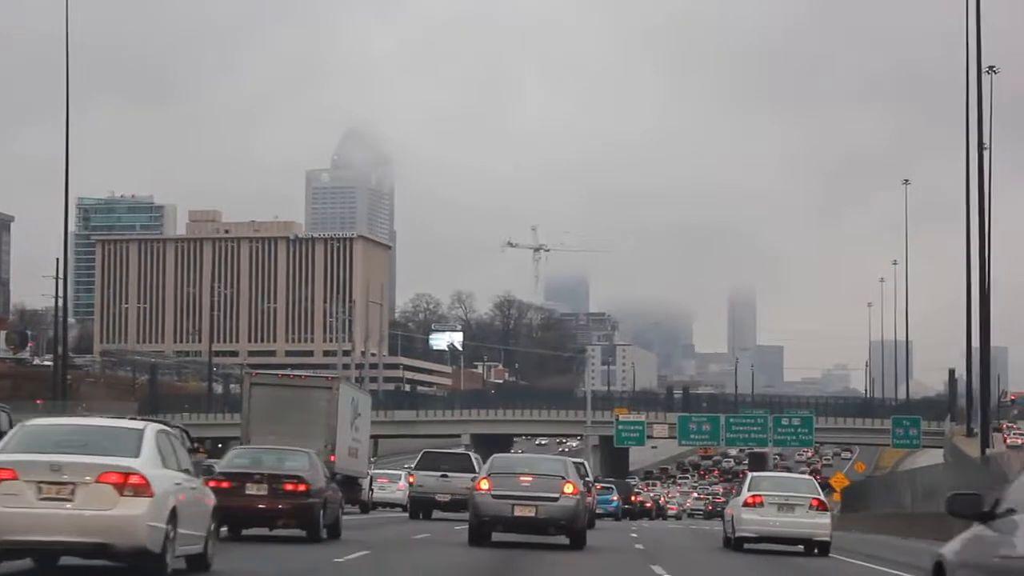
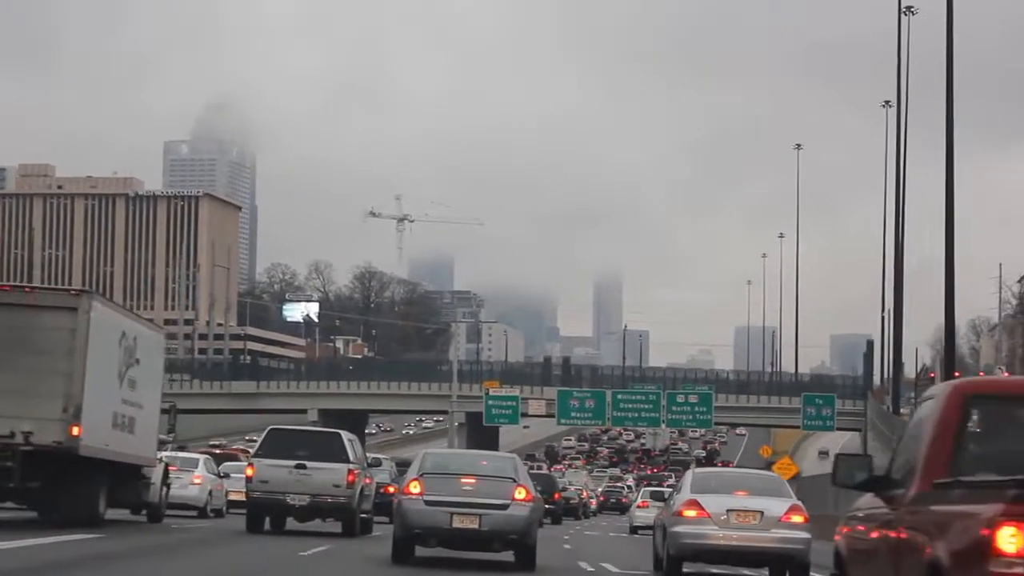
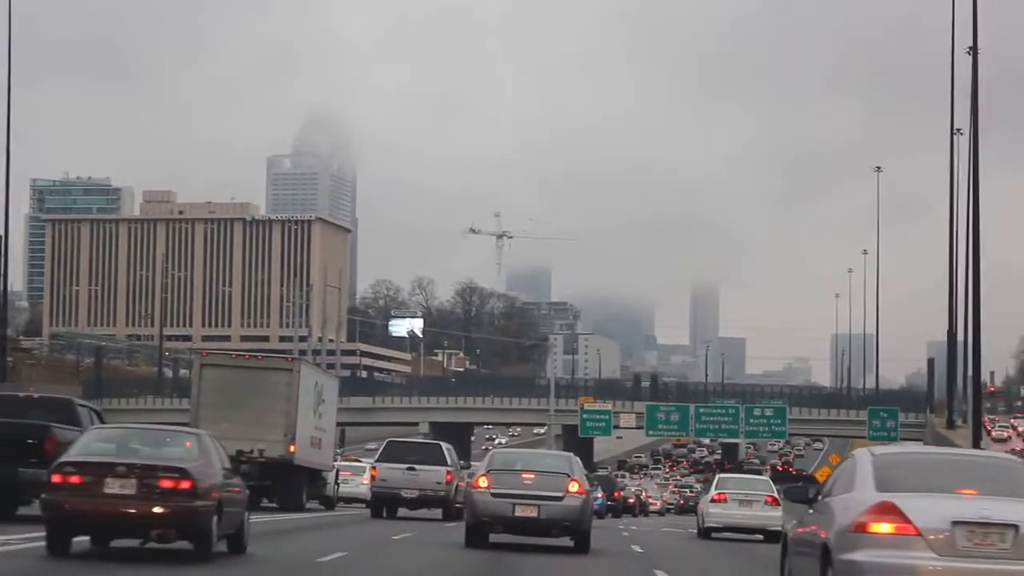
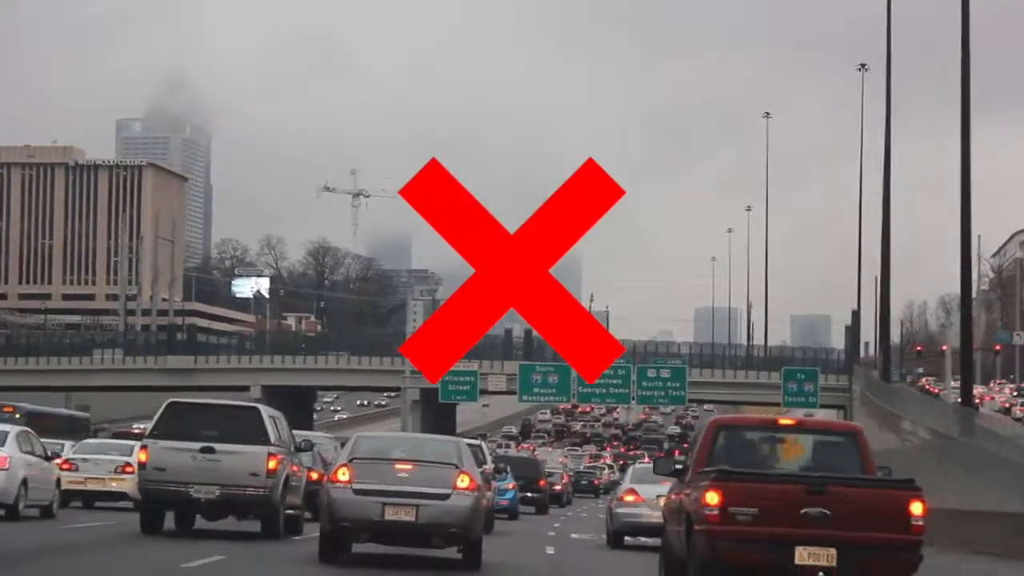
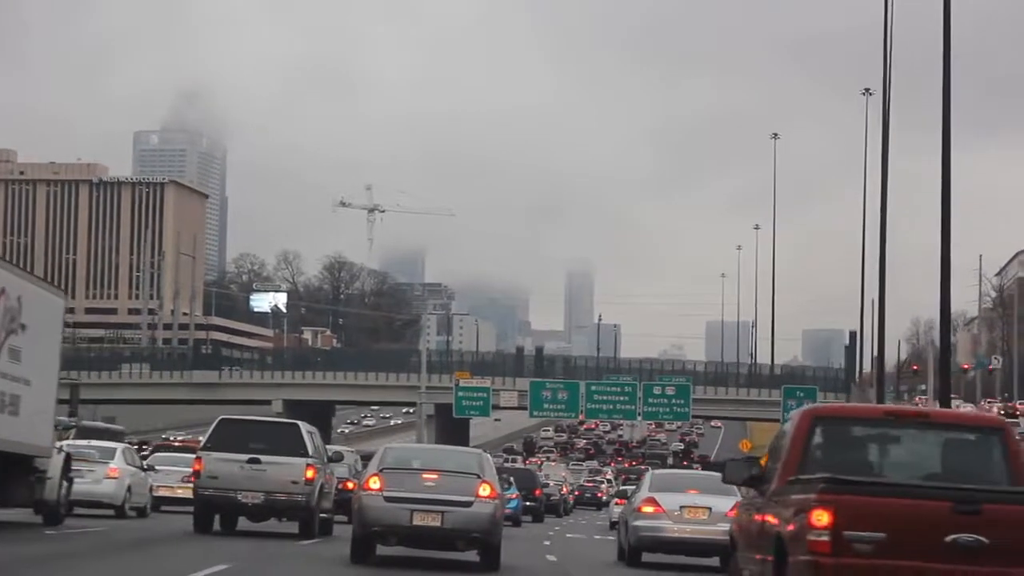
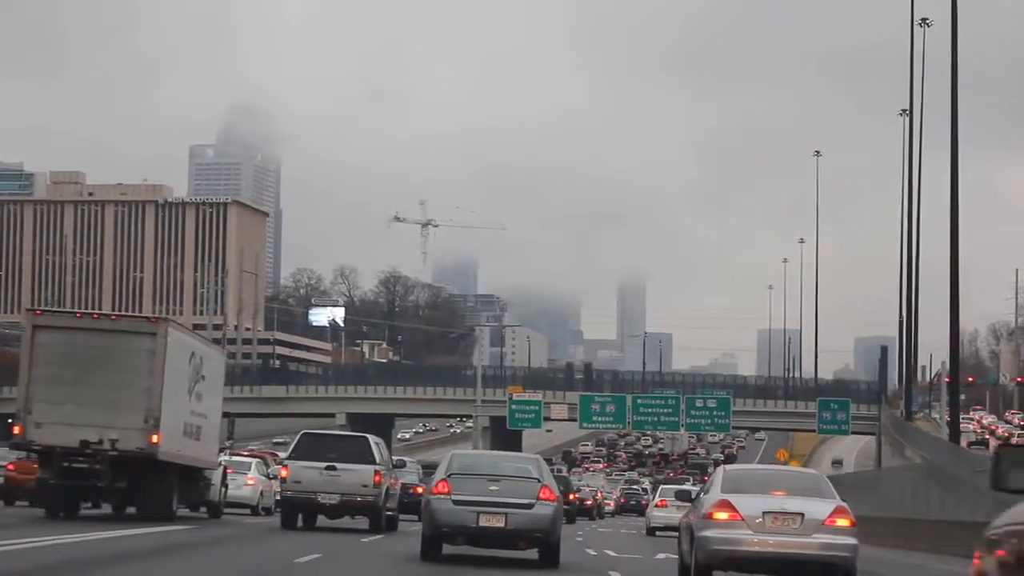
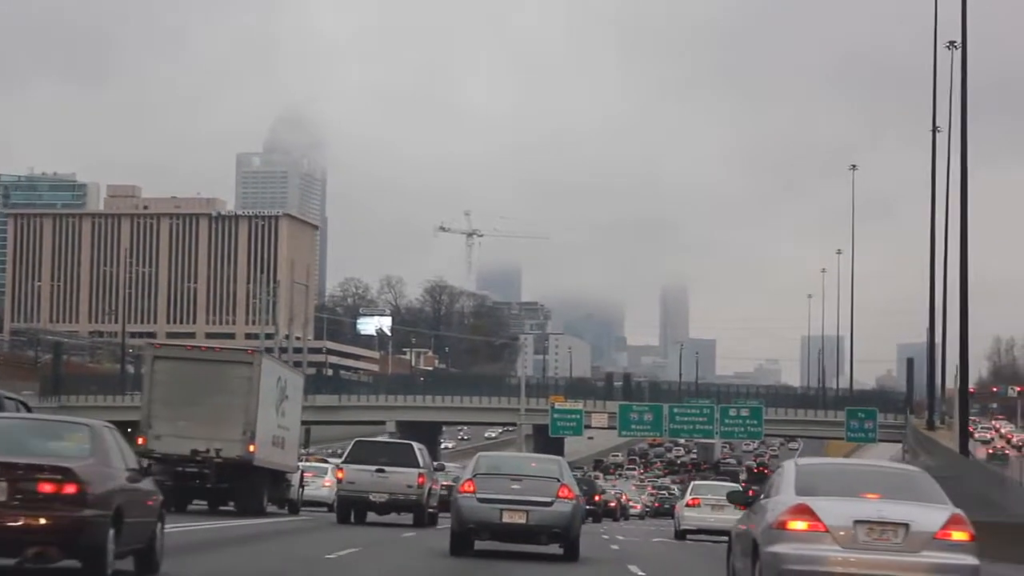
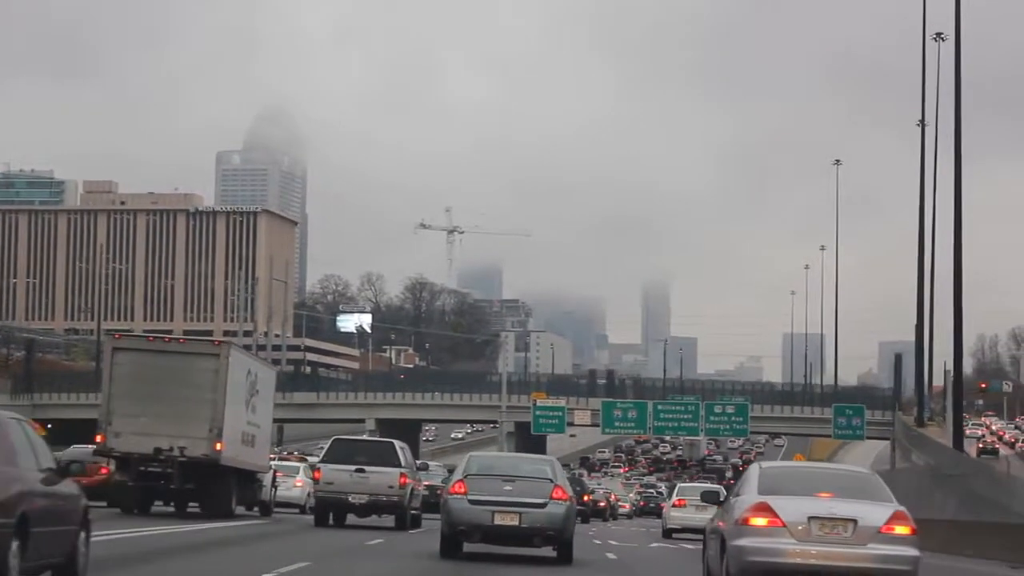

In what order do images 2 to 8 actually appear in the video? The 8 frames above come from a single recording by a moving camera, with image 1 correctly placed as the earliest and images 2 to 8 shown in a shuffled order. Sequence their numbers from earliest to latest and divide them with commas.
3, 7, 8, 6, 2, 5, 4
